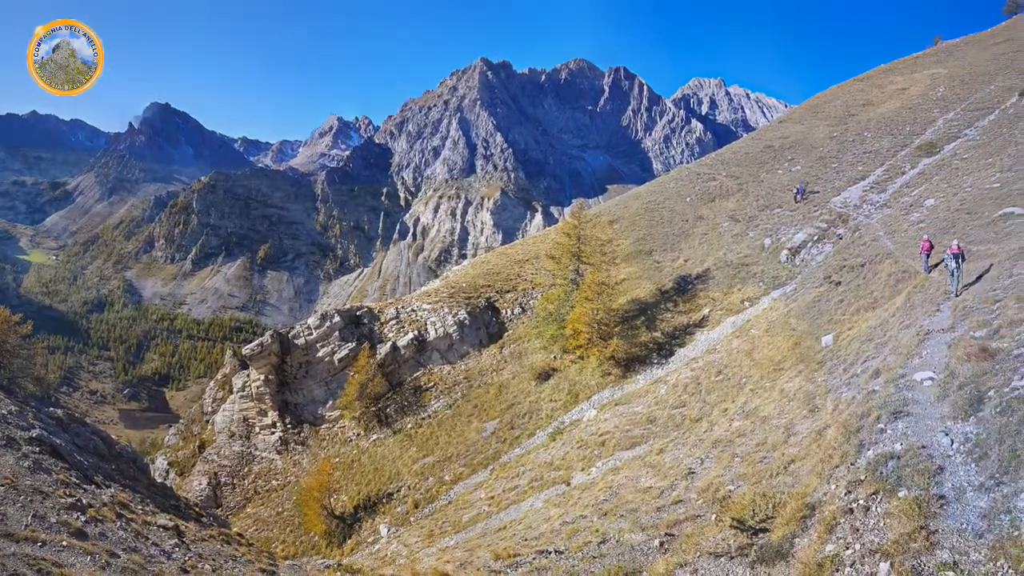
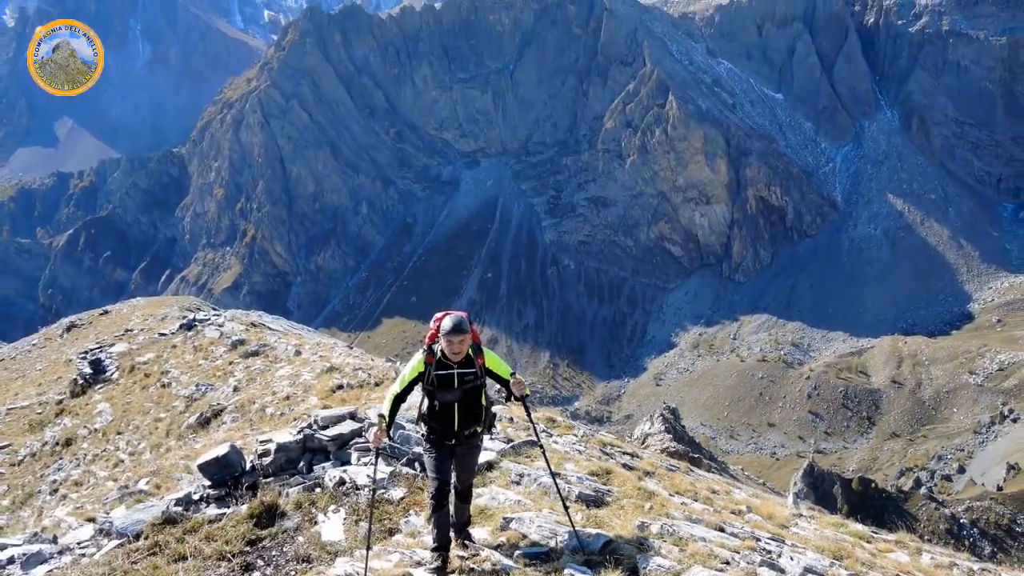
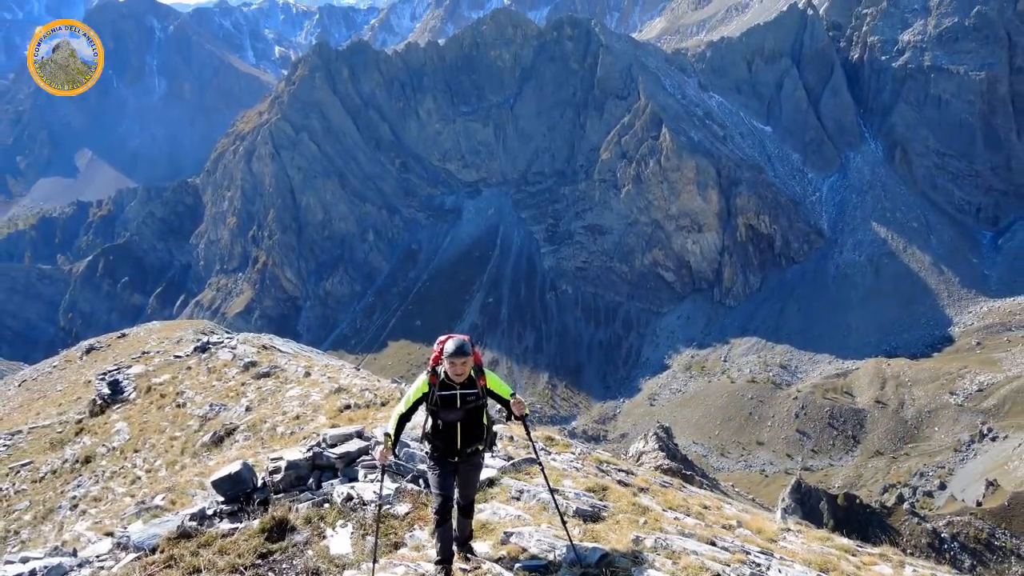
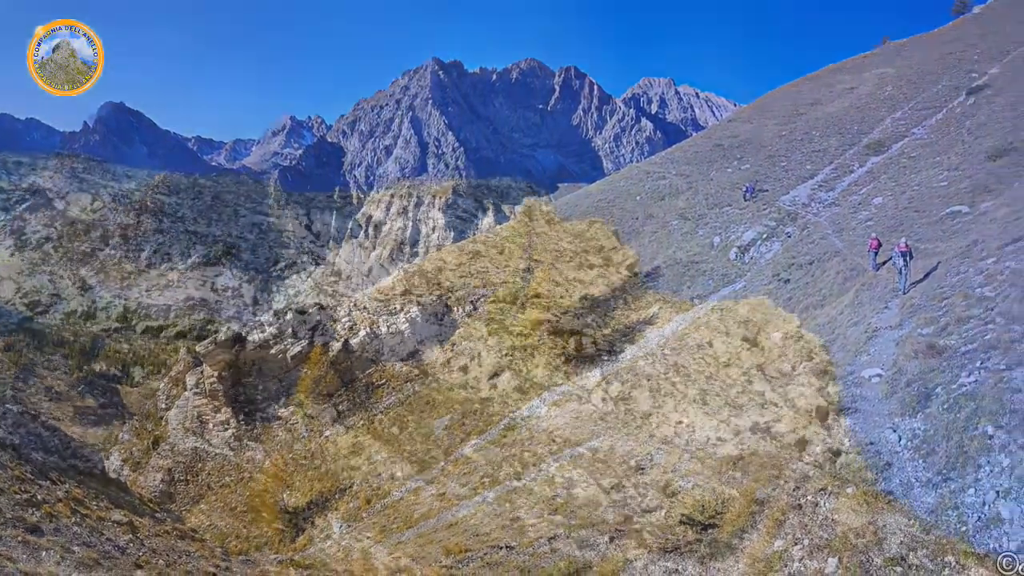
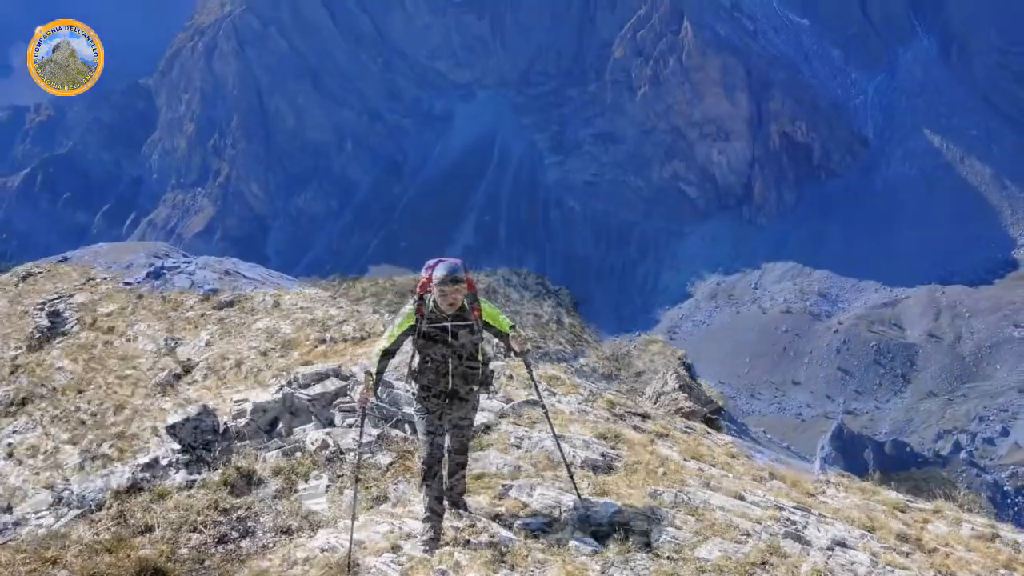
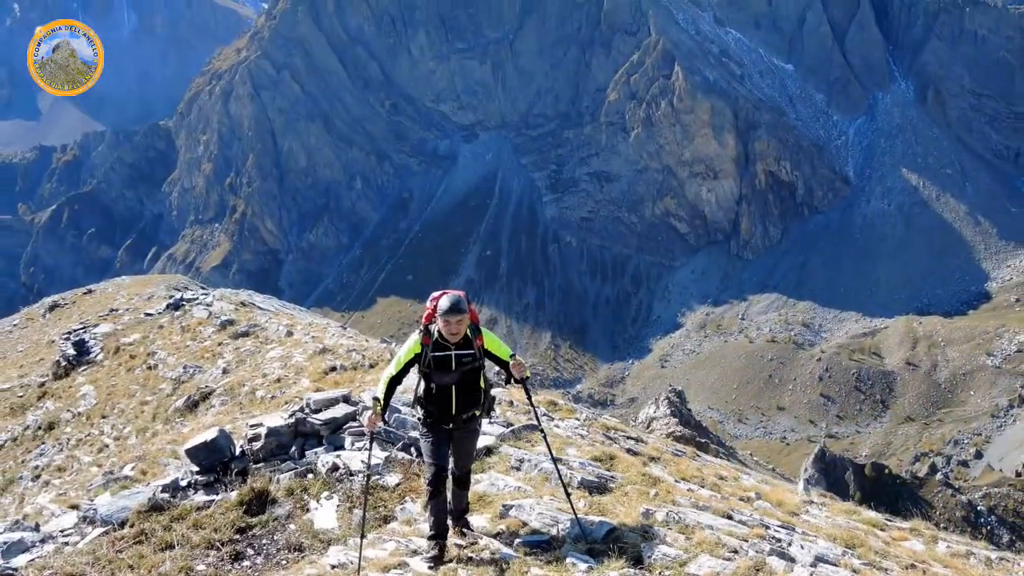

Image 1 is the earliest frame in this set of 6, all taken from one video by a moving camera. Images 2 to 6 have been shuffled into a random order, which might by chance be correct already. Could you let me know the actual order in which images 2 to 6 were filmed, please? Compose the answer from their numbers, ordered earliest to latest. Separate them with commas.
4, 5, 6, 2, 3
